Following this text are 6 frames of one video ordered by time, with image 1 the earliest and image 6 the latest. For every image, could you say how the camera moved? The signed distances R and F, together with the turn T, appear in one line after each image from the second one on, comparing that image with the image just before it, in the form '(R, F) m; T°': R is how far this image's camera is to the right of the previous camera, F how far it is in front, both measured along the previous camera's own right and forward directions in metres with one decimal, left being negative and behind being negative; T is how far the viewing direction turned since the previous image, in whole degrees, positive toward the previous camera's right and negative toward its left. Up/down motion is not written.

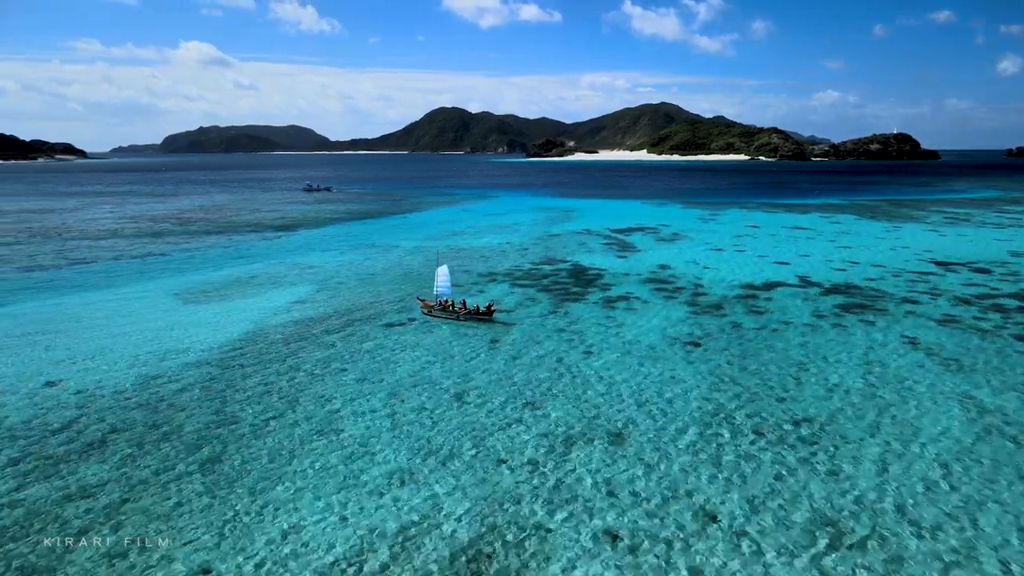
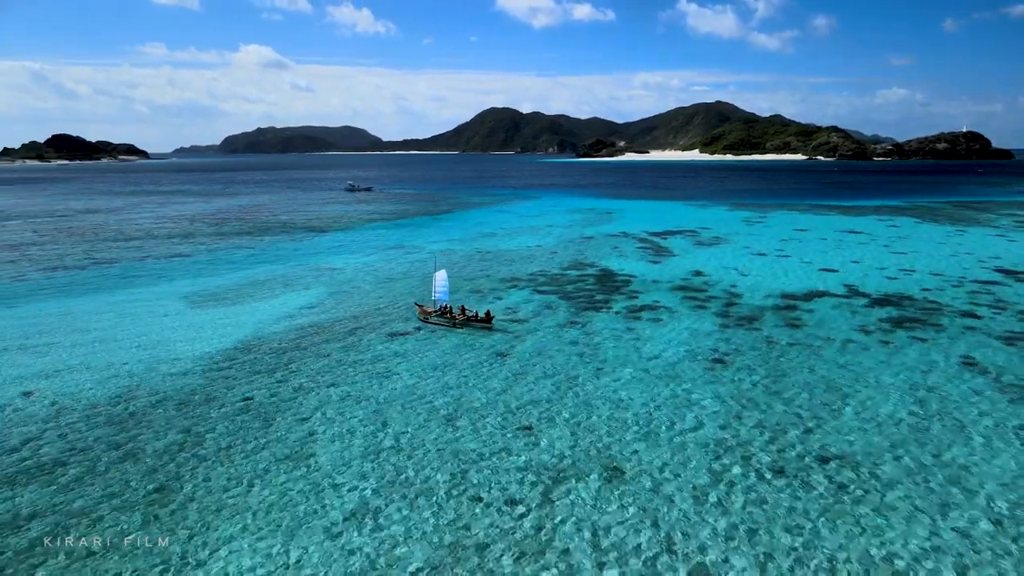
(+0.7, +0.8) m; -4°
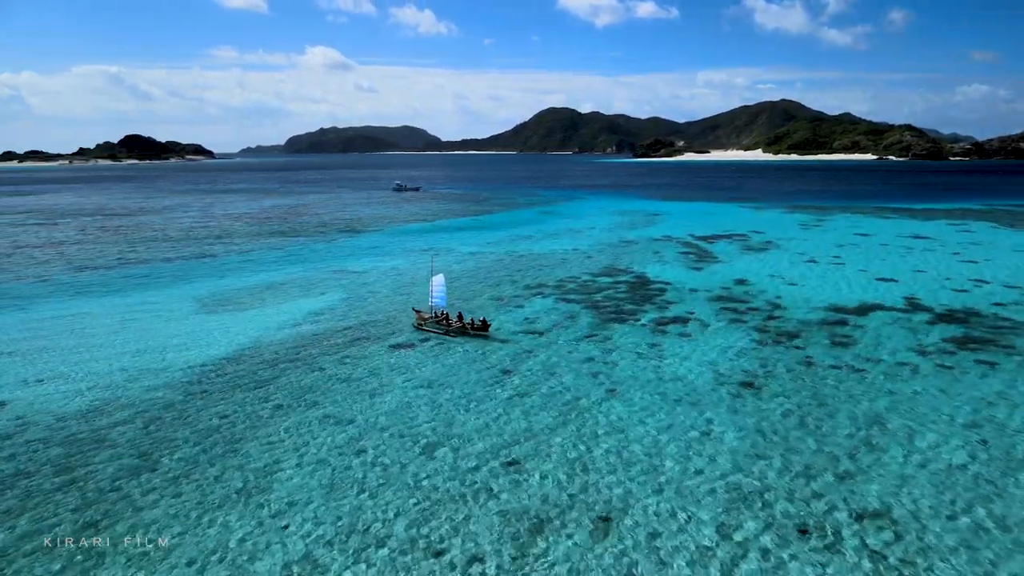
(+0.8, +1.0) m; -5°
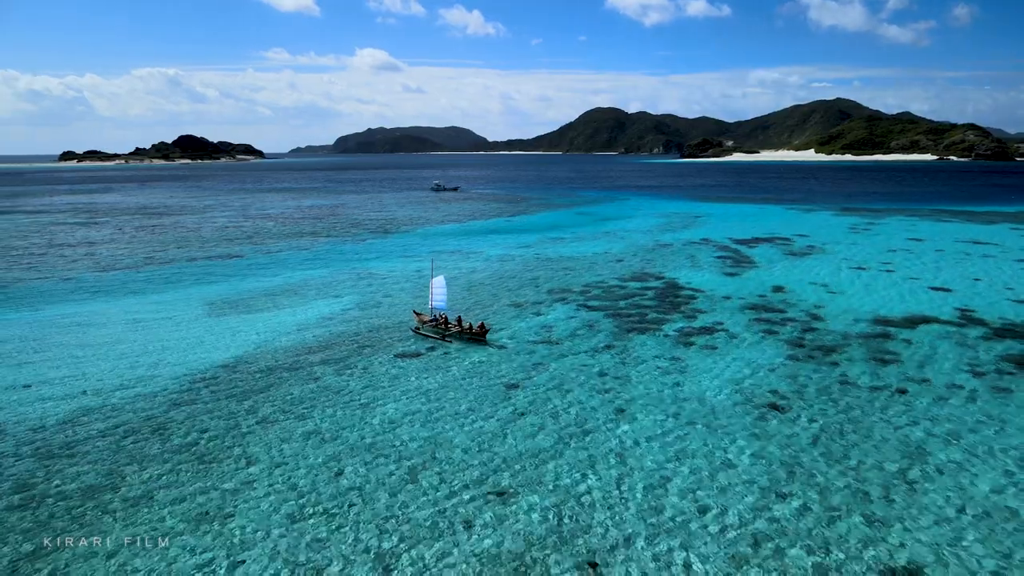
(+0.6, +0.7) m; -4°
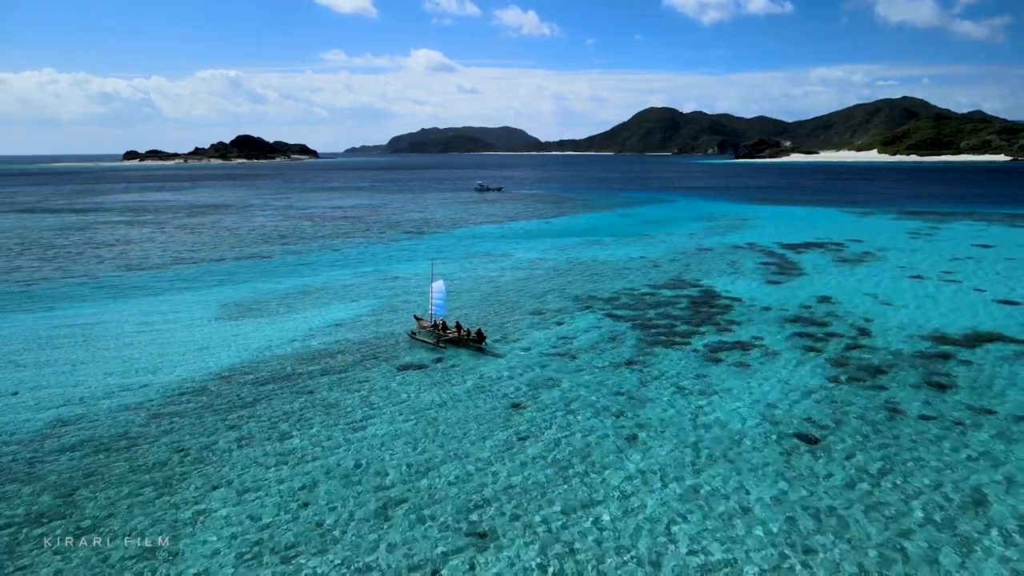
(+0.7, +0.8) m; -4°
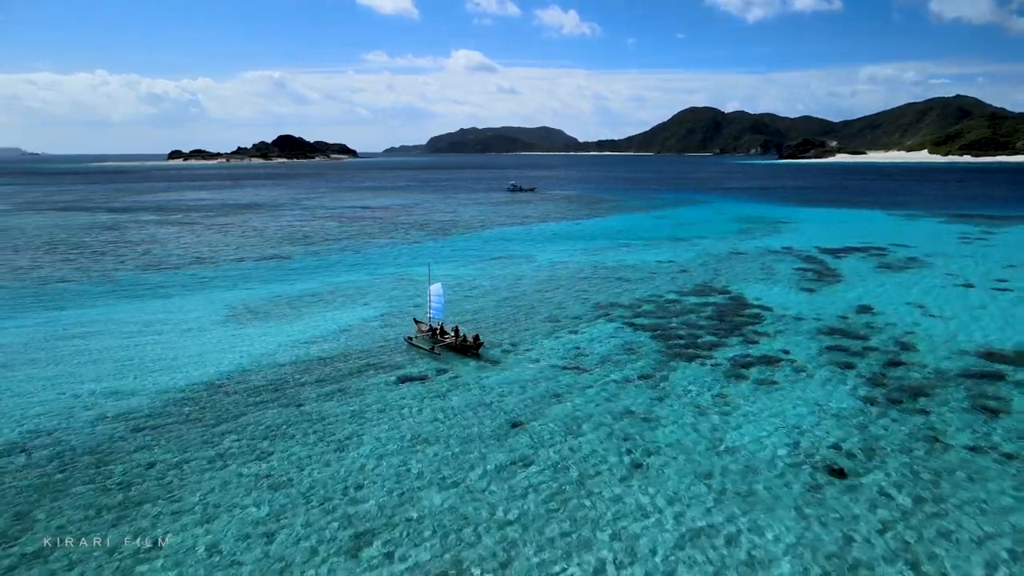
(+0.6, +0.7) m; -3°
